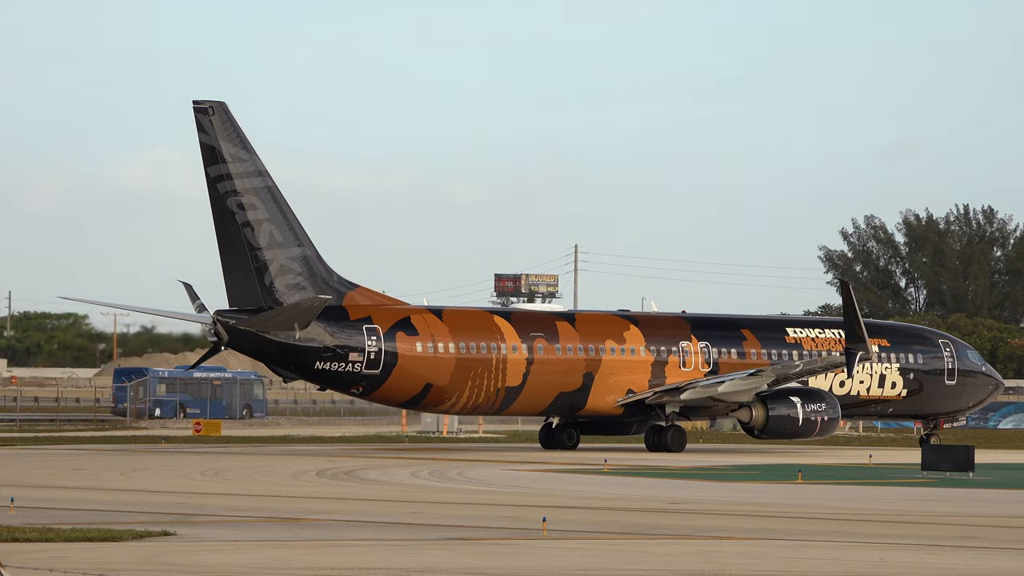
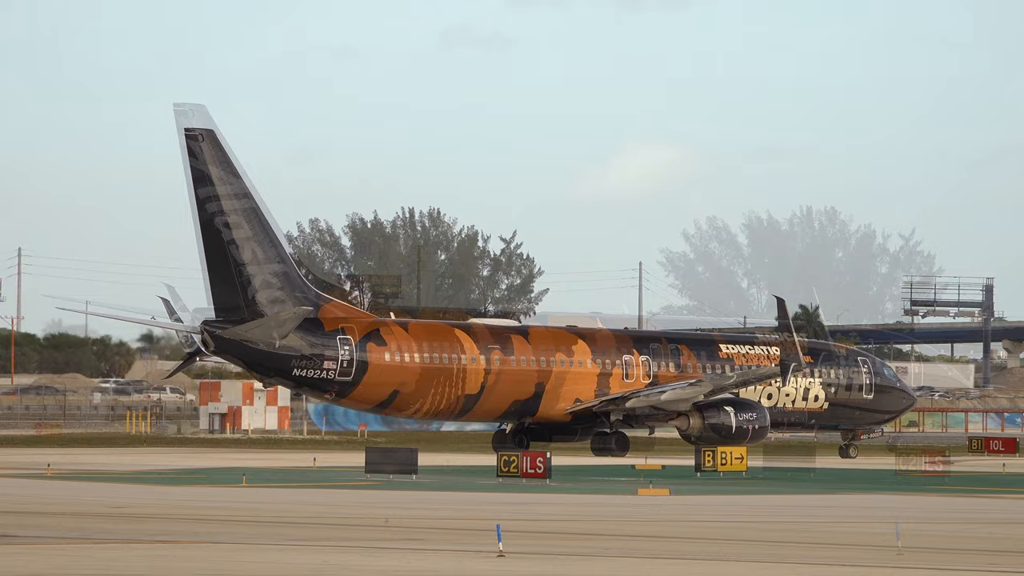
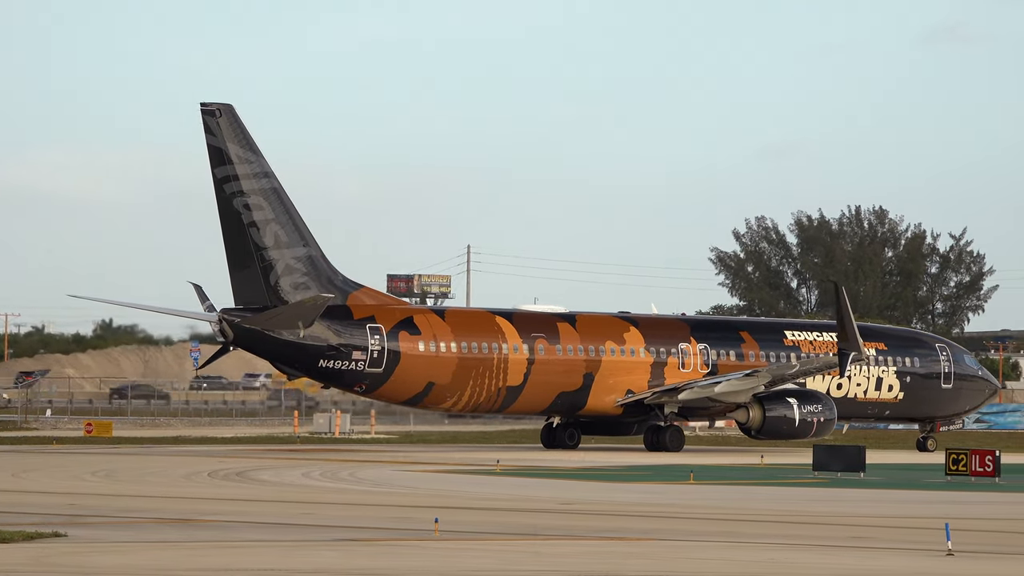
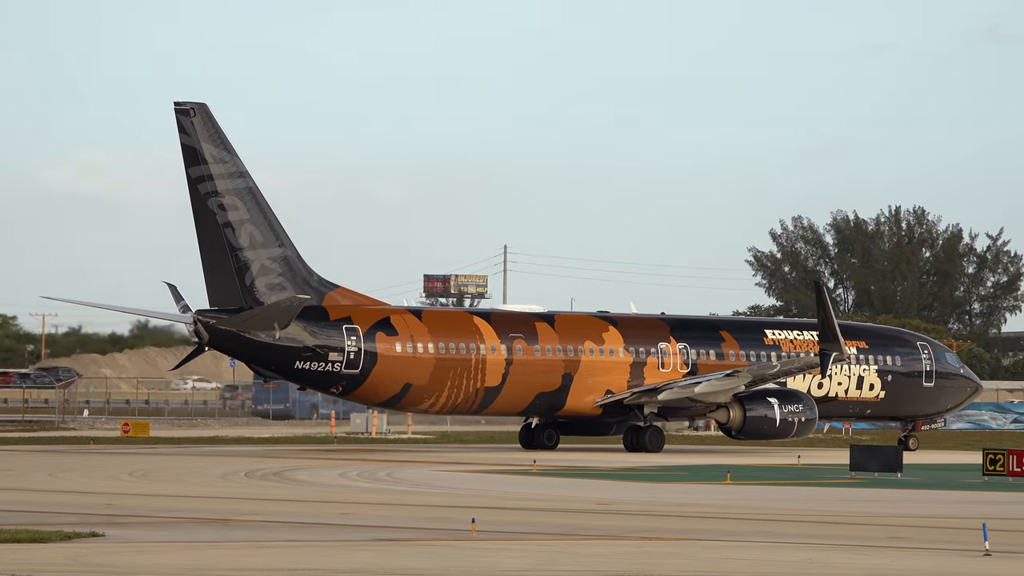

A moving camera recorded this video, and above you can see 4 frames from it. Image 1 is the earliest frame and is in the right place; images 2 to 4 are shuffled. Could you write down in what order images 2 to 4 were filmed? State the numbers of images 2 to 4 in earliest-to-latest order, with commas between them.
4, 3, 2
